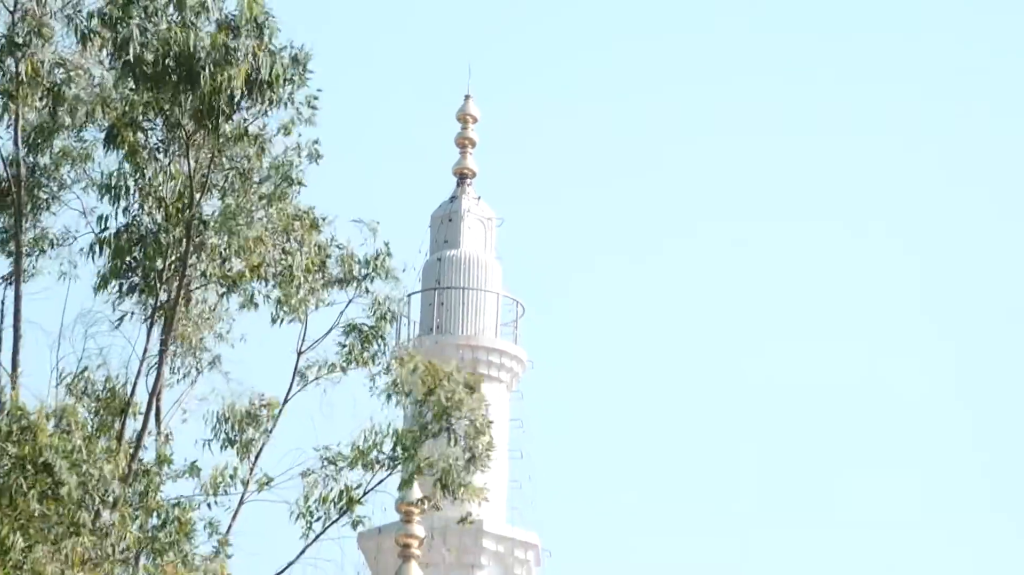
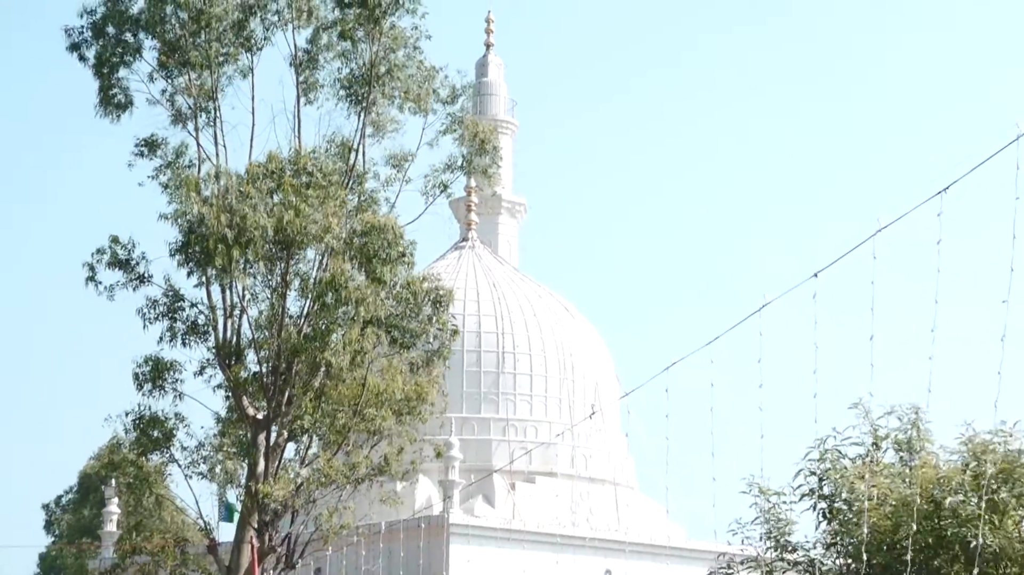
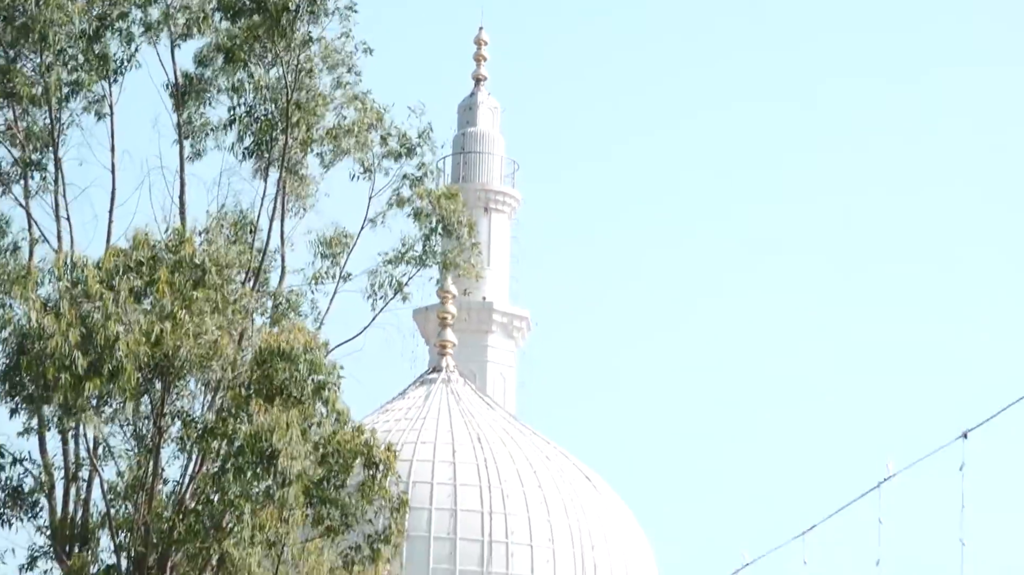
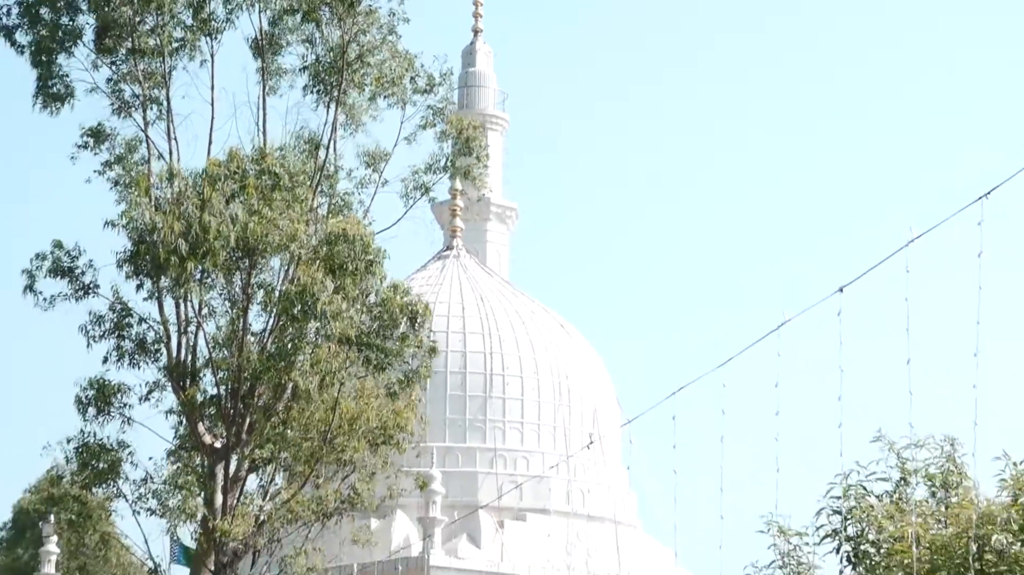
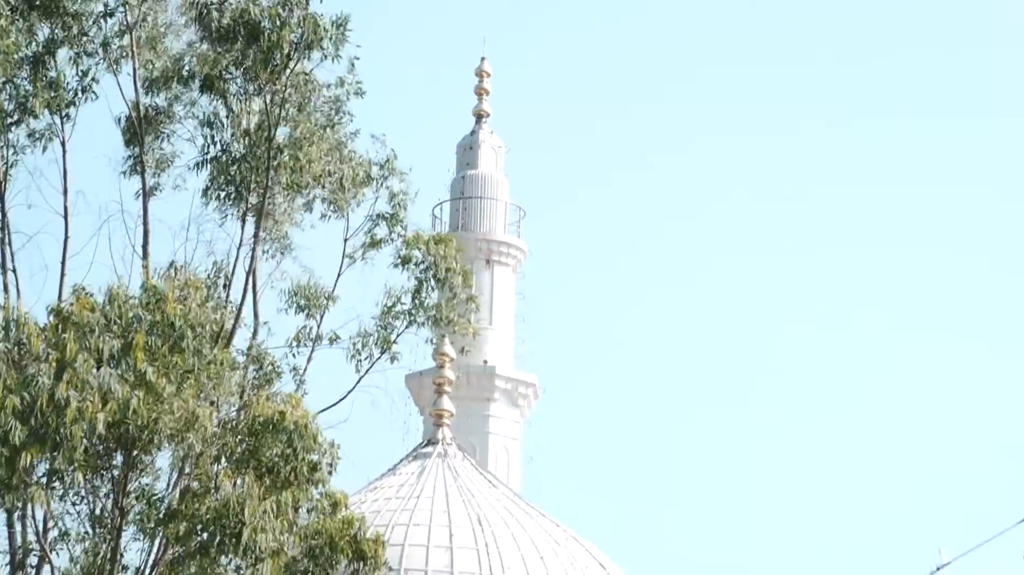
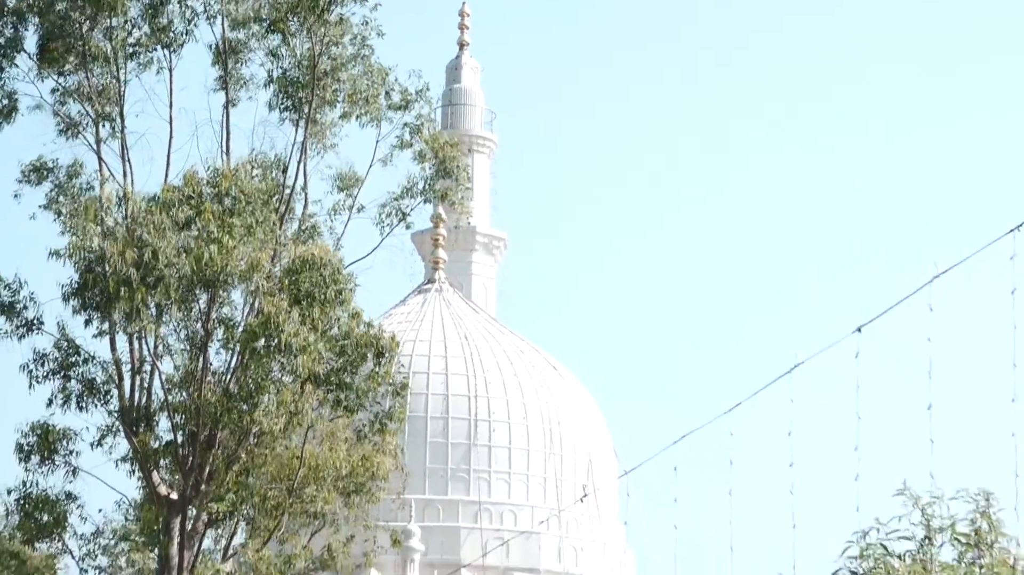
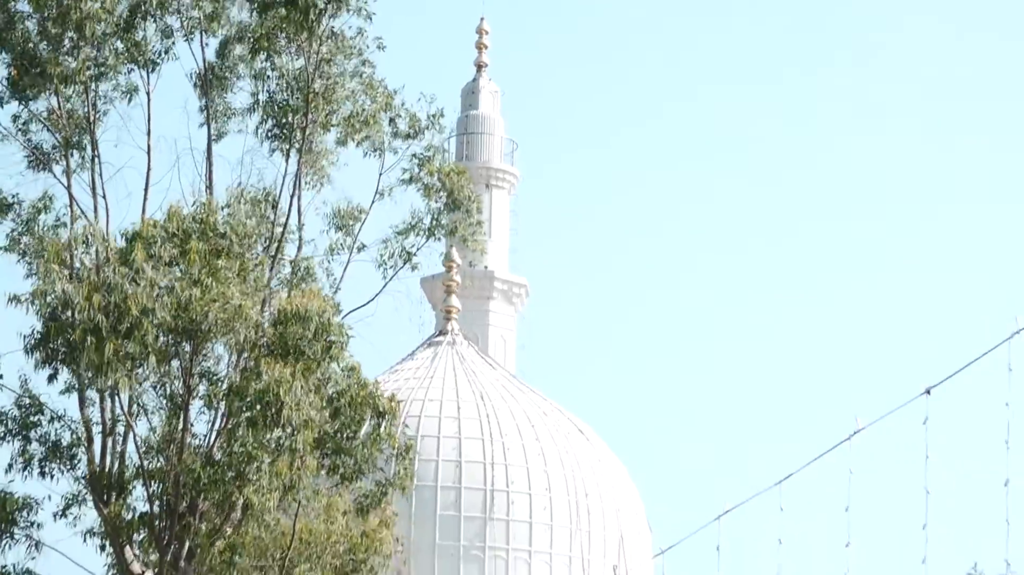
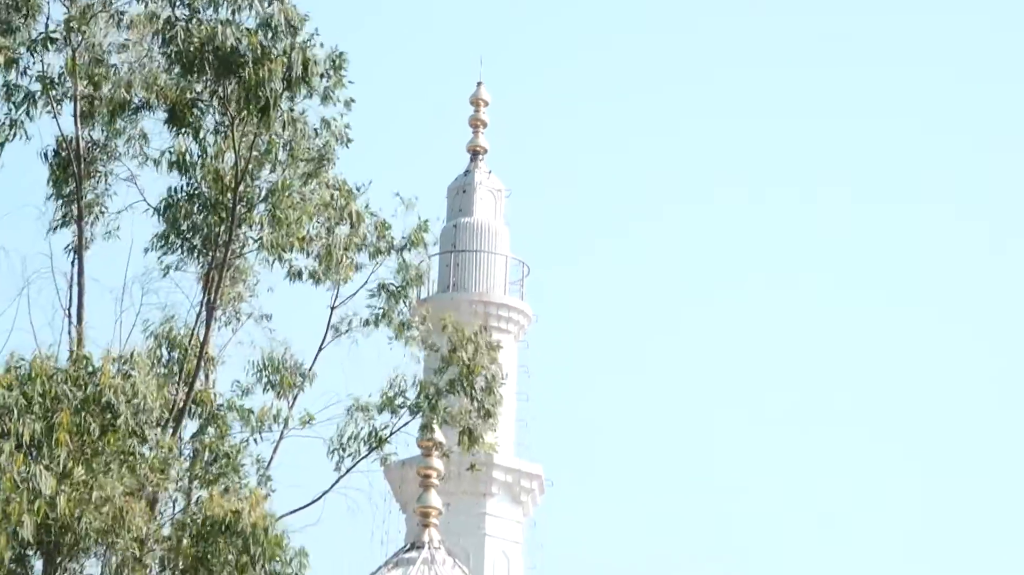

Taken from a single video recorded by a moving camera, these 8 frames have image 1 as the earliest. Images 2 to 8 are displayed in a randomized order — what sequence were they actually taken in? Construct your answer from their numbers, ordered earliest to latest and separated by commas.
8, 5, 3, 7, 6, 4, 2
